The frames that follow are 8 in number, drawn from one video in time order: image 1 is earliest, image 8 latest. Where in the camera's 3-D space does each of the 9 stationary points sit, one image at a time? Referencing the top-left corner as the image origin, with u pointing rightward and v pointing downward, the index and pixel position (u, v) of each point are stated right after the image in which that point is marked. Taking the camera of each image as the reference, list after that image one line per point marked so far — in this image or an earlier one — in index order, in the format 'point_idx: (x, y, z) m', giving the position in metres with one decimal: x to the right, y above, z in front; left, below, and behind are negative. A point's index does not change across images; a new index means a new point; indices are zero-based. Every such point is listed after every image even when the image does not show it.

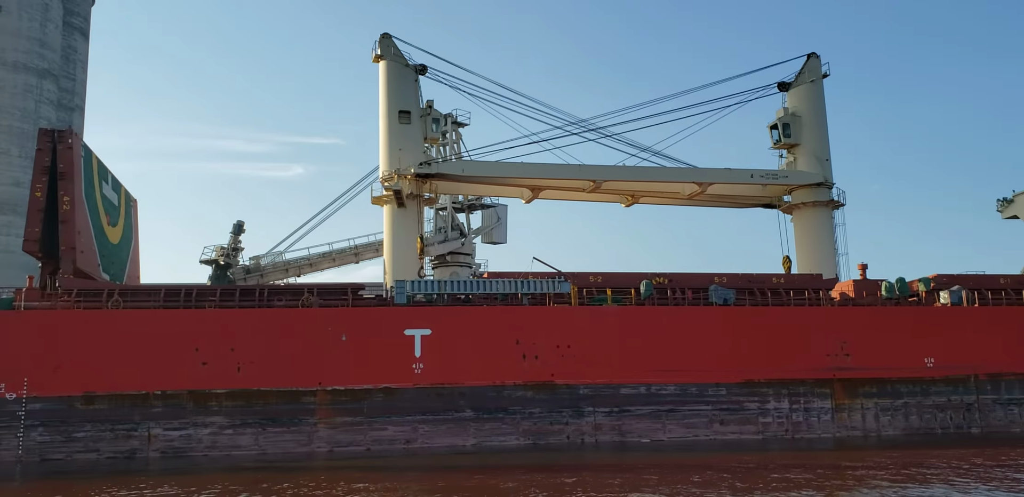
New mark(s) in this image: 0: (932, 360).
0: (+7.9, -2.1, +14.1) m
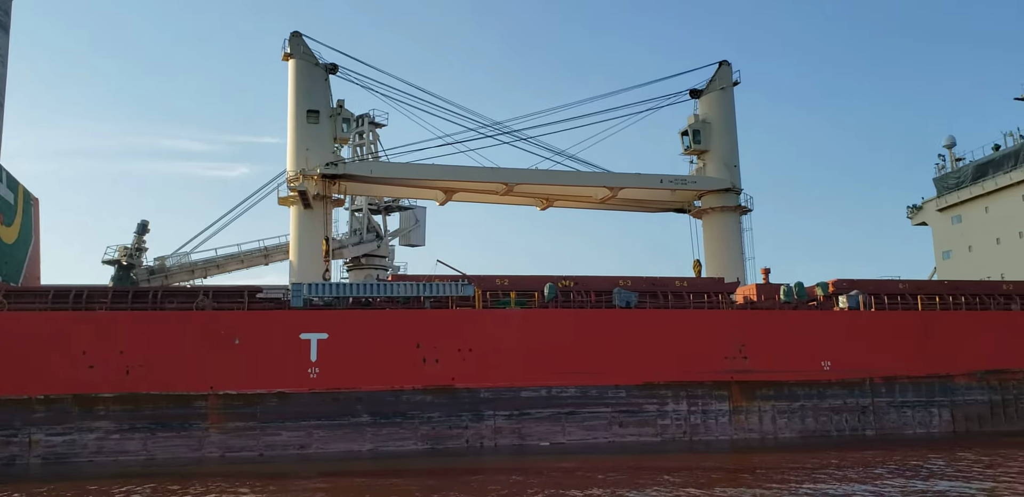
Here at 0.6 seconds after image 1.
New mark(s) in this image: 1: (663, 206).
0: (+6.1, -2.2, +14.3) m
1: (+3.5, +1.0, +17.8) m
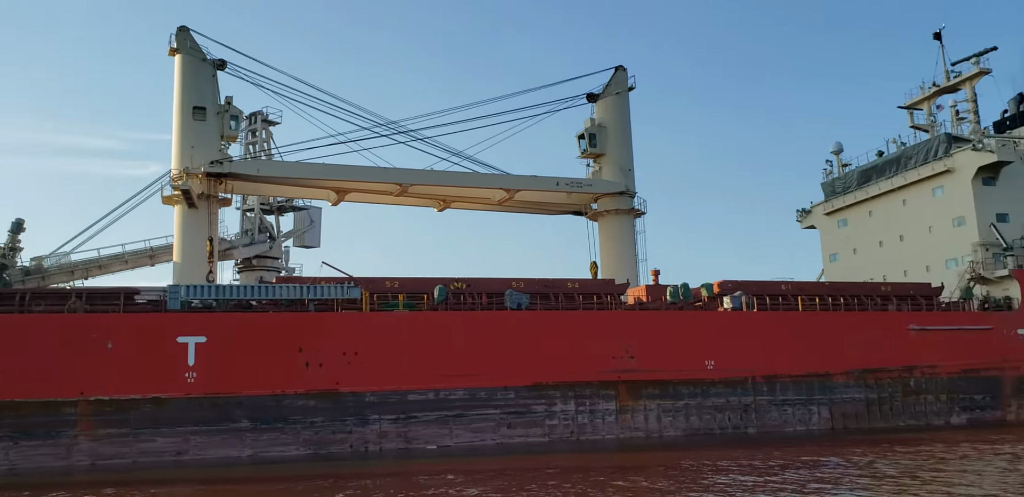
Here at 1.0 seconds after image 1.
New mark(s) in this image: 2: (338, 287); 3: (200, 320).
0: (+3.9, -2.2, +14.6) m
1: (+1.1, +0.9, +18.0) m
2: (-3.2, -0.7, +13.7) m
3: (-5.6, -1.3, +13.3) m
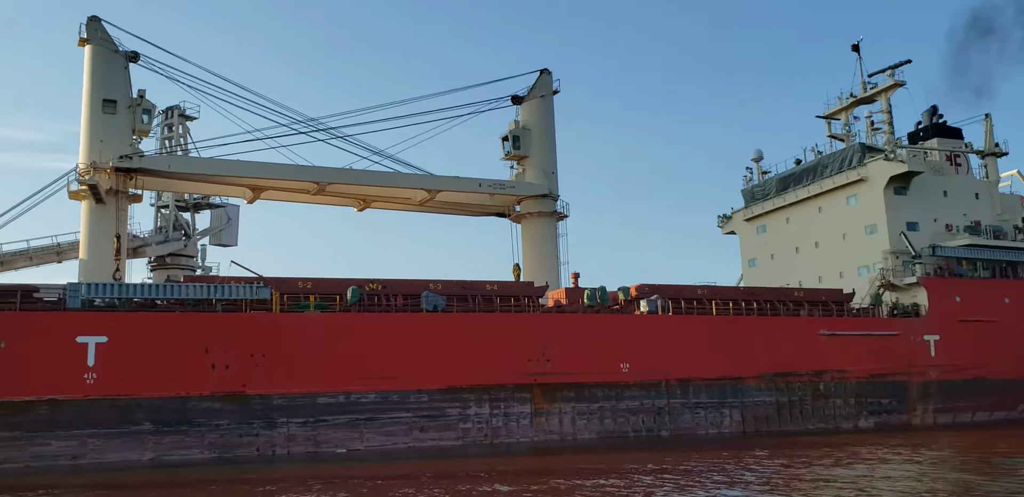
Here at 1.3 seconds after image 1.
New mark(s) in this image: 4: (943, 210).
0: (+2.3, -2.3, +14.7) m
1: (-0.7, +0.9, +17.9) m
2: (-4.8, -0.7, +13.4) m
3: (-7.1, -1.2, +12.8) m
4: (+10.8, +1.0, +18.7) m
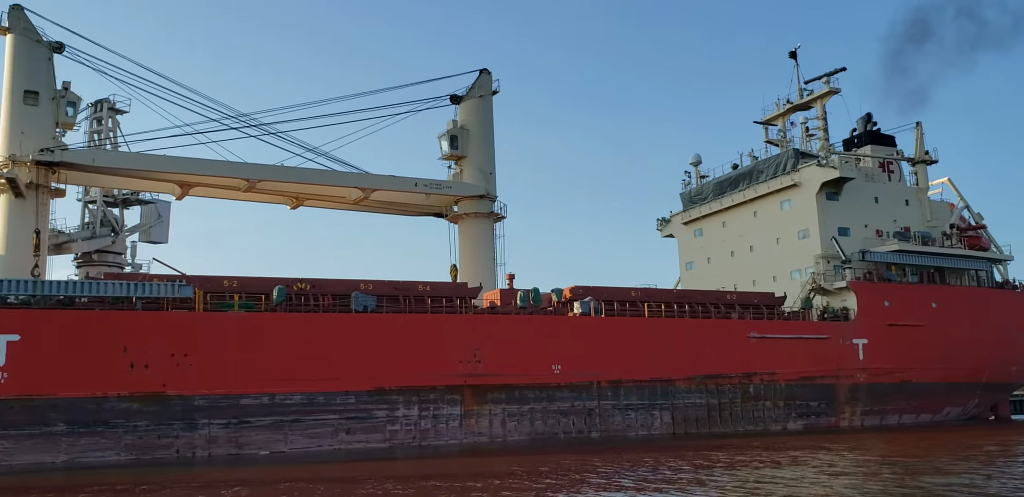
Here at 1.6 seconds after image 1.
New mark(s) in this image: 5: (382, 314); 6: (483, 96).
0: (+0.9, -2.4, +14.7) m
1: (-2.2, +0.9, +17.8) m
2: (-6.0, -0.6, +13.1) m
3: (-8.3, -1.2, +12.4) m
4: (+9.3, +0.8, +19.1) m
5: (-2.4, -1.2, +13.7) m
6: (-0.7, +3.7, +18.1) m
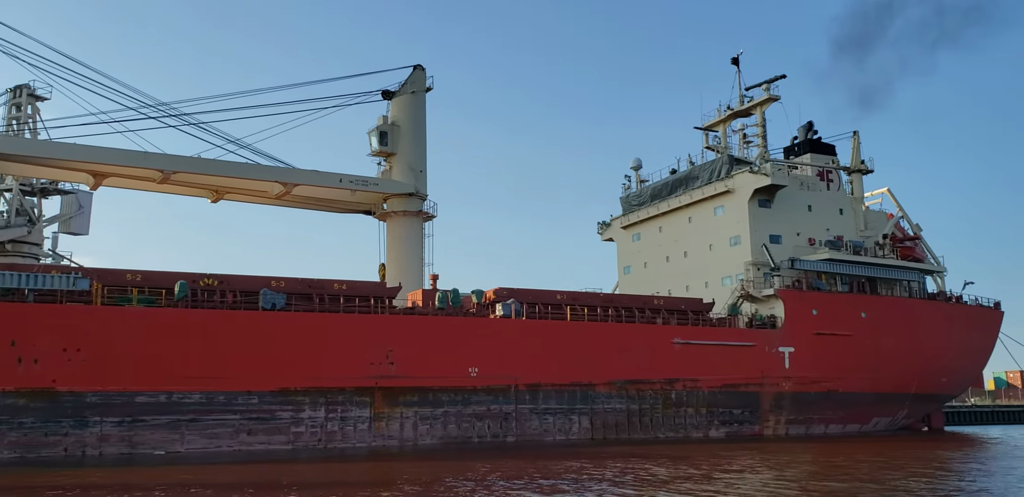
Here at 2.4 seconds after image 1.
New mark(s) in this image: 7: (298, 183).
0: (-0.7, -2.4, +14.4) m
1: (-3.8, +1.0, +17.4) m
2: (-7.6, -0.5, +12.6) m
3: (-9.9, -0.9, +11.8) m
4: (+7.6, +0.6, +19.1) m
5: (-4.0, -1.1, +13.3) m
6: (-2.3, +3.7, +17.8) m
7: (-4.6, +1.4, +16.0) m
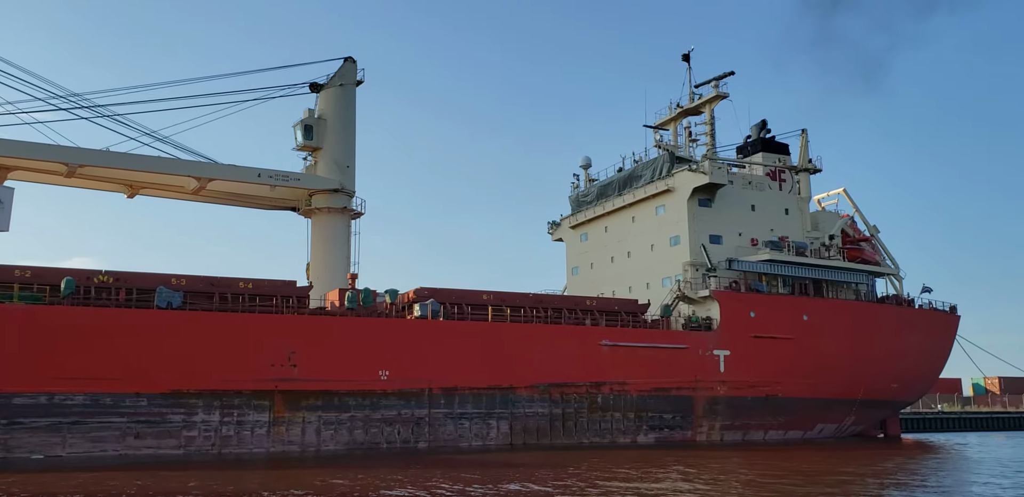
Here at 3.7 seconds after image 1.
0: (-2.3, -2.3, +13.9) m
1: (-5.4, +1.0, +16.9) m
2: (-9.2, -0.4, +12.0) m
3: (-11.5, -0.8, +11.2) m
4: (+6.0, +0.6, +18.6) m
5: (-5.6, -1.1, +12.8) m
6: (-3.9, +3.8, +17.3) m
7: (-6.2, +1.5, +15.4) m
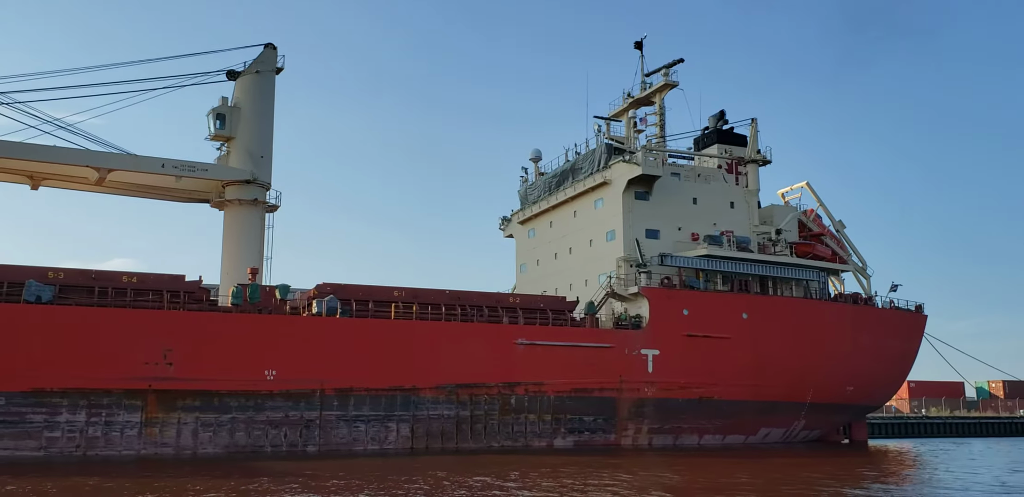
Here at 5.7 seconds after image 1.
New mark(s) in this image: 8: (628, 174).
0: (-4.1, -2.2, +13.2) m
1: (-7.2, +1.1, +16.2) m
2: (-11.0, -0.2, +11.5) m
3: (-13.3, -0.7, +10.8) m
4: (+4.3, +0.7, +17.7) m
5: (-7.4, -0.9, +12.2) m
6: (-5.6, +3.9, +16.6) m
7: (-8.0, +1.6, +14.8) m
8: (+2.6, +1.7, +16.7) m
